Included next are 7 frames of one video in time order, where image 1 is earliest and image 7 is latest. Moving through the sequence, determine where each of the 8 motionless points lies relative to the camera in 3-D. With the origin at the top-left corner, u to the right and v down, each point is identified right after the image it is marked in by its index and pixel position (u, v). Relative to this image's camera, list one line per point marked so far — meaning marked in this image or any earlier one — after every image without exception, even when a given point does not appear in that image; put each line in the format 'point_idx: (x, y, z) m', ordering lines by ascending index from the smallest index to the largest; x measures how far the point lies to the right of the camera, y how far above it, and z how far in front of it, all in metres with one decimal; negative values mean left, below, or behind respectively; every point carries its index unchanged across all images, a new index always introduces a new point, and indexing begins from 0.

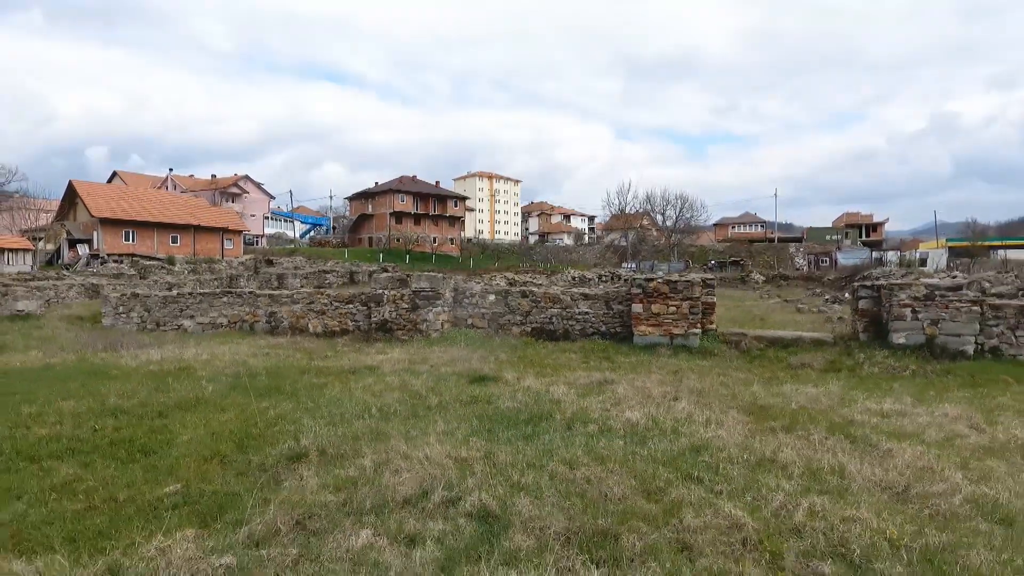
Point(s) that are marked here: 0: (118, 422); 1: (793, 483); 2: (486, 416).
0: (-2.5, -0.8, +5.2) m
1: (+1.2, -0.8, +3.7) m
2: (-0.2, -0.8, +5.1) m
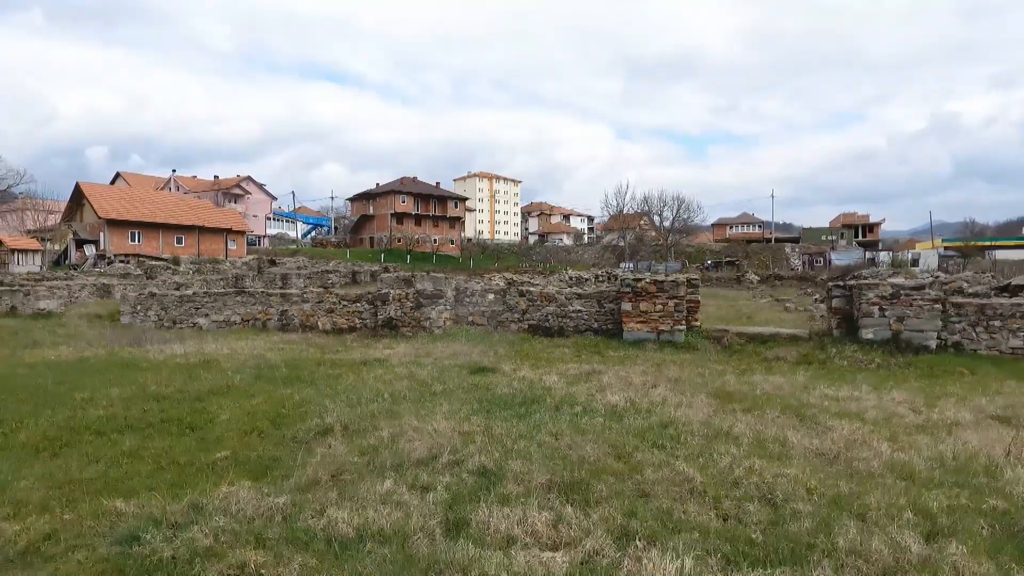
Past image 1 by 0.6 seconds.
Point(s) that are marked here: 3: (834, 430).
0: (-2.5, -0.8, +6.0) m
1: (+1.2, -0.8, +4.4) m
2: (-0.2, -0.8, +5.8) m
3: (+1.9, -0.8, +5.0) m
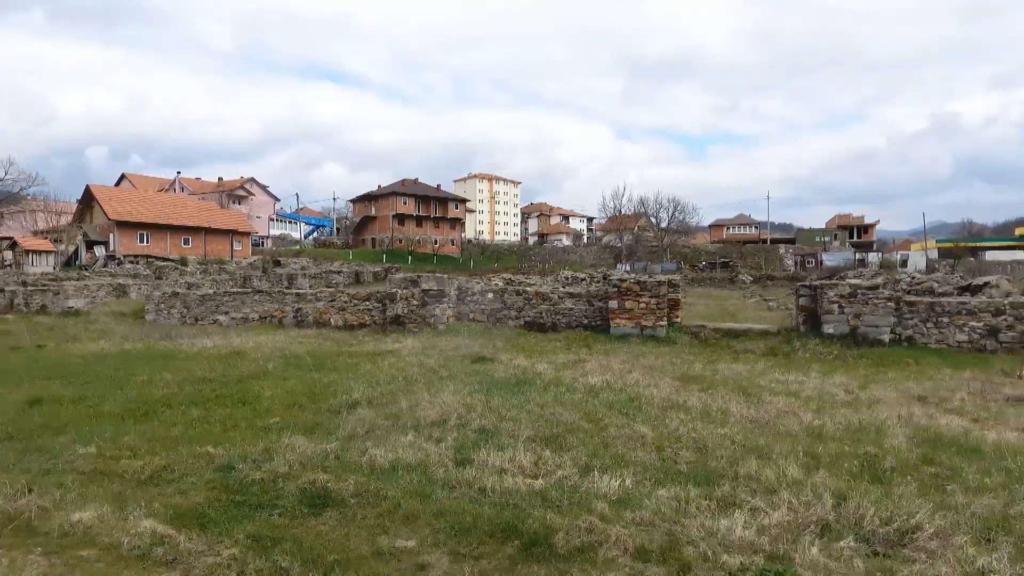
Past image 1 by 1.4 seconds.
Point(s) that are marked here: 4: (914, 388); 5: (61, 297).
0: (-2.5, -0.8, +7.1) m
1: (+1.2, -0.8, +5.5) m
2: (-0.2, -0.8, +6.9) m
3: (+1.9, -0.8, +6.1) m
4: (+3.6, -0.9, +7.5) m
5: (-9.5, -0.2, +17.7) m
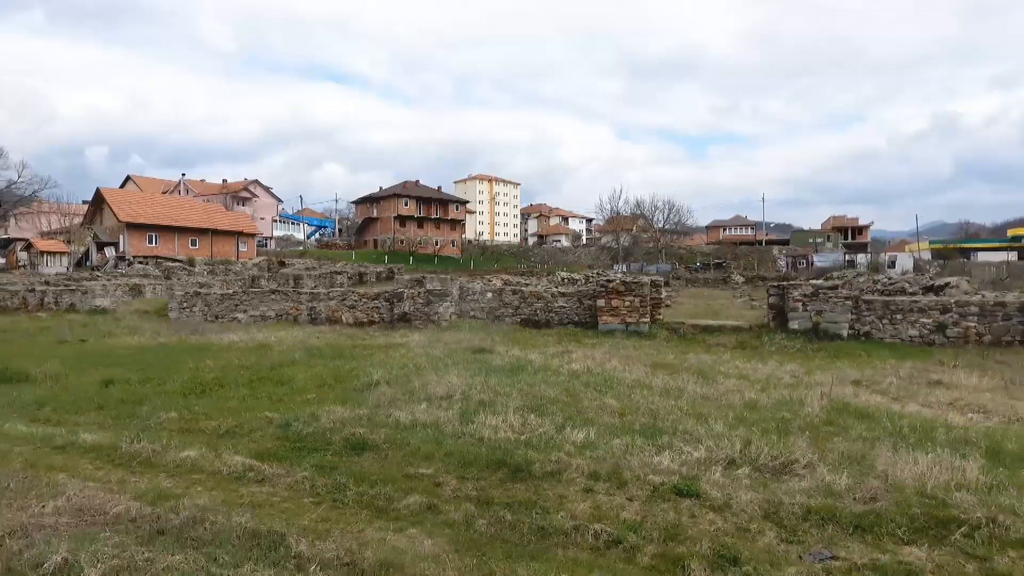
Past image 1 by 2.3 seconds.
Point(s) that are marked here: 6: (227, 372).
0: (-2.6, -0.8, +8.3) m
1: (+1.1, -0.8, +6.7) m
2: (-0.3, -0.8, +8.1) m
3: (+1.9, -0.8, +7.3) m
4: (+3.6, -0.9, +8.7) m
5: (-9.6, -0.2, +18.9) m
6: (-2.8, -0.8, +8.2) m
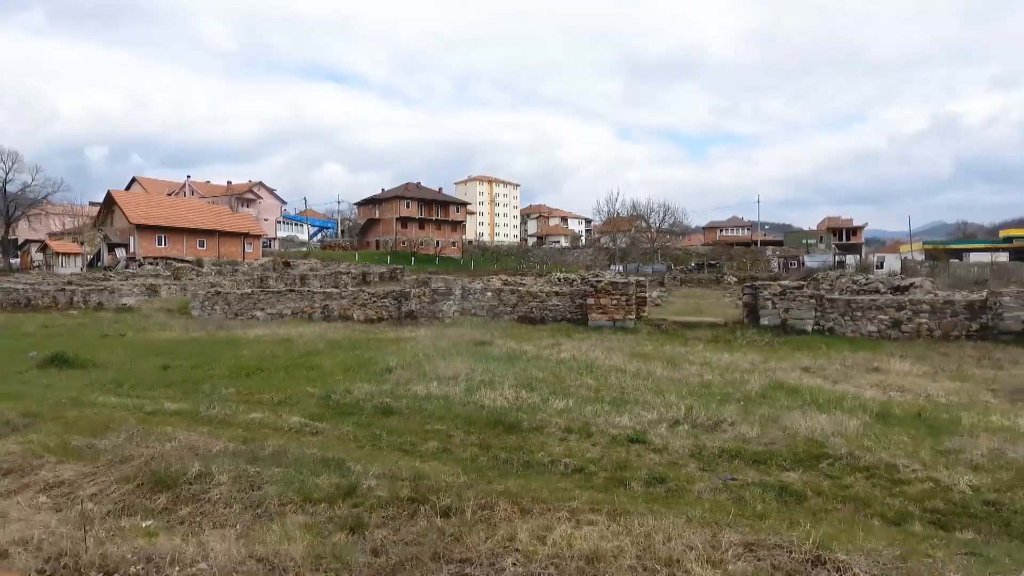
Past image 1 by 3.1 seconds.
0: (-2.6, -0.8, +9.6) m
1: (+1.1, -0.8, +8.0) m
2: (-0.3, -0.8, +9.4) m
3: (+1.8, -0.8, +8.6) m
4: (+3.5, -0.9, +10.0) m
5: (-9.6, -0.2, +20.2) m
6: (-2.8, -0.8, +9.5) m
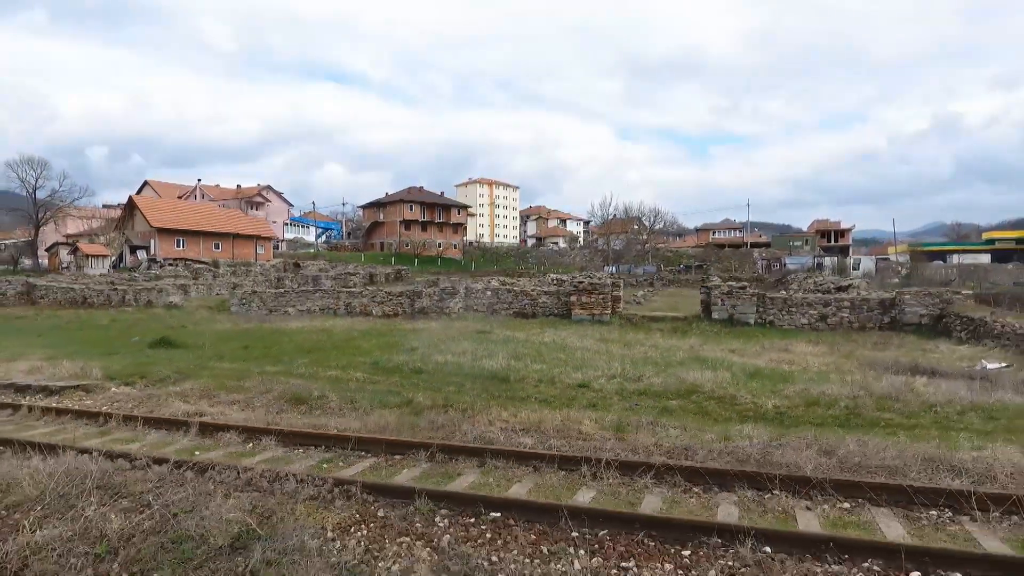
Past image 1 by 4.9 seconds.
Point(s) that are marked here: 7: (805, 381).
0: (-2.7, -0.8, +12.4) m
1: (+1.0, -0.8, +10.8) m
2: (-0.4, -0.8, +12.3) m
3: (+1.7, -0.8, +11.5) m
4: (+3.4, -0.9, +12.8) m
5: (-9.7, -0.2, +23.0) m
6: (-2.9, -0.8, +12.3) m
7: (+2.9, -0.9, +8.2) m
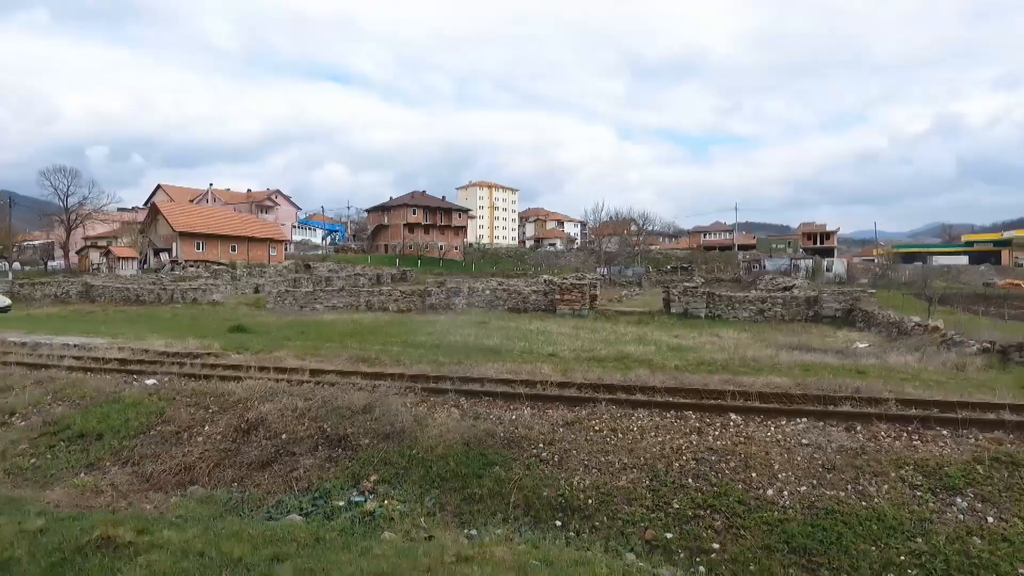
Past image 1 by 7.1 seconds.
0: (-2.8, -0.8, +16.0) m
1: (+0.9, -0.8, +14.4) m
2: (-0.5, -0.7, +15.8) m
3: (+1.6, -0.8, +15.0) m
4: (+3.3, -0.9, +16.4) m
5: (-9.8, -0.2, +26.6) m
6: (-3.1, -0.8, +15.9) m
7: (+2.7, -0.9, +11.8) m
